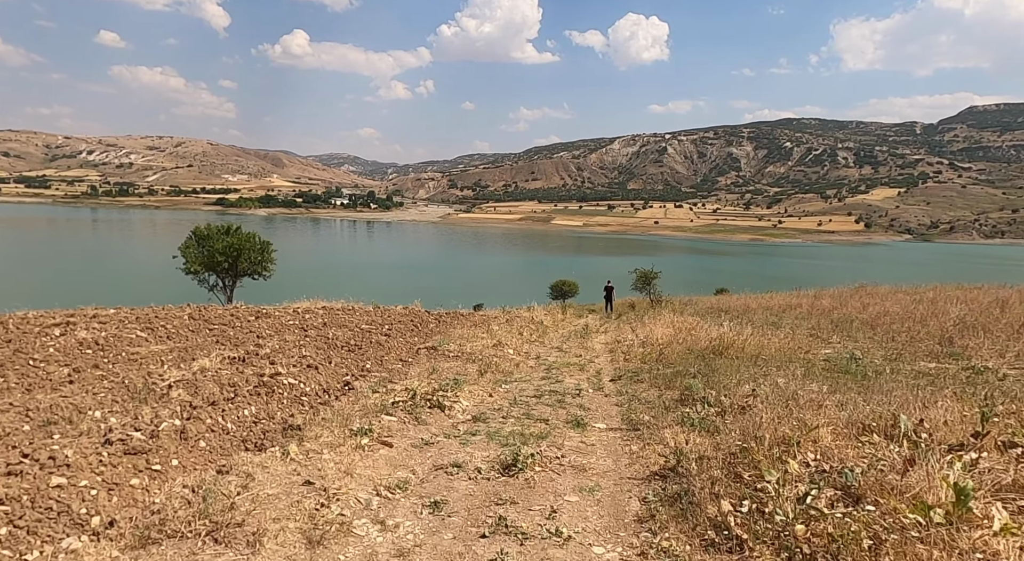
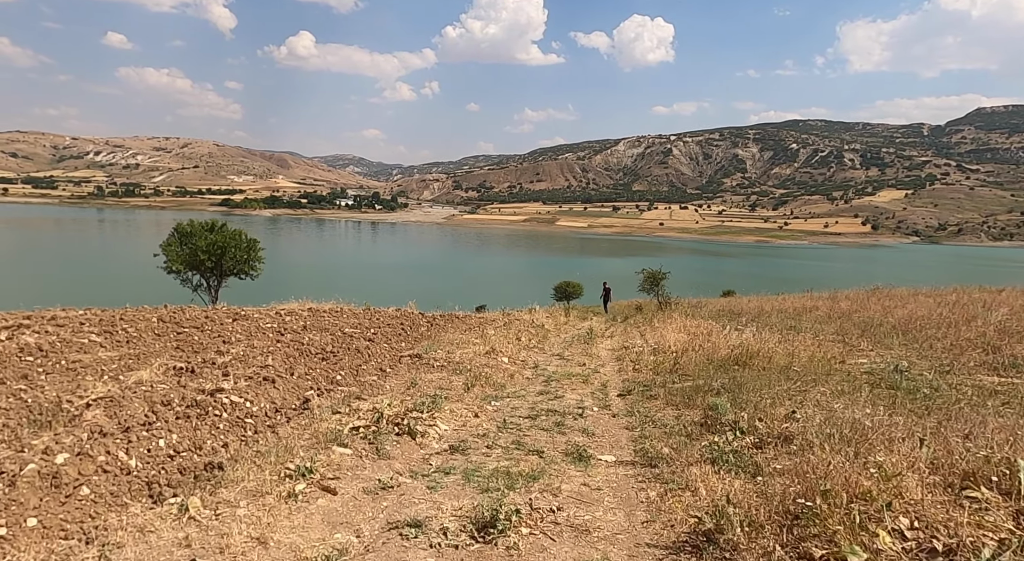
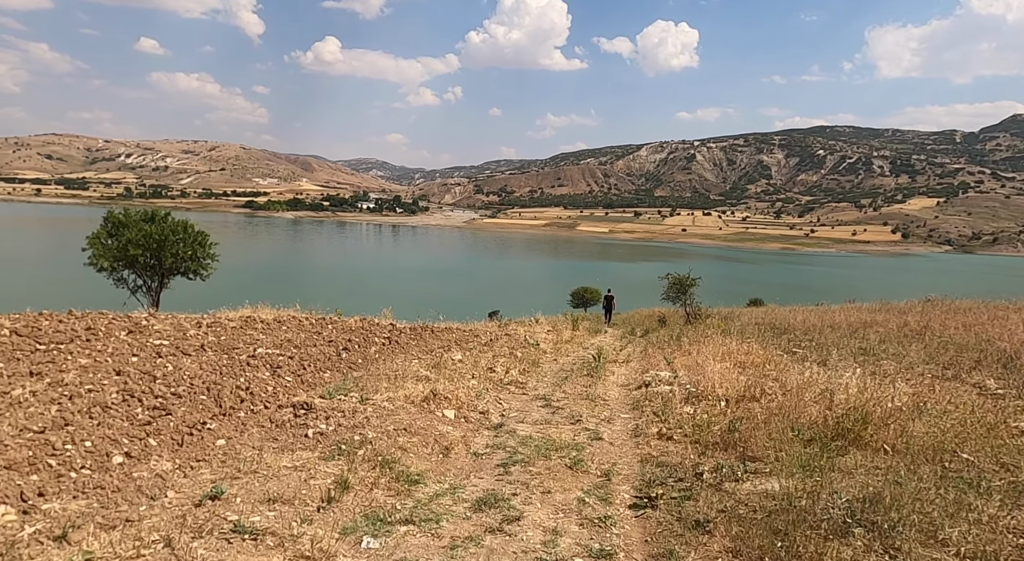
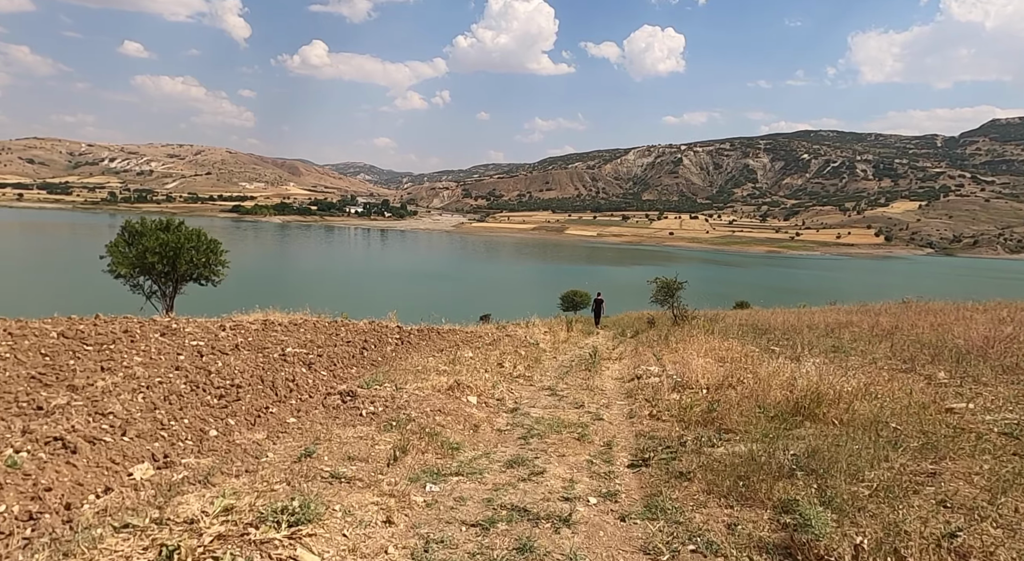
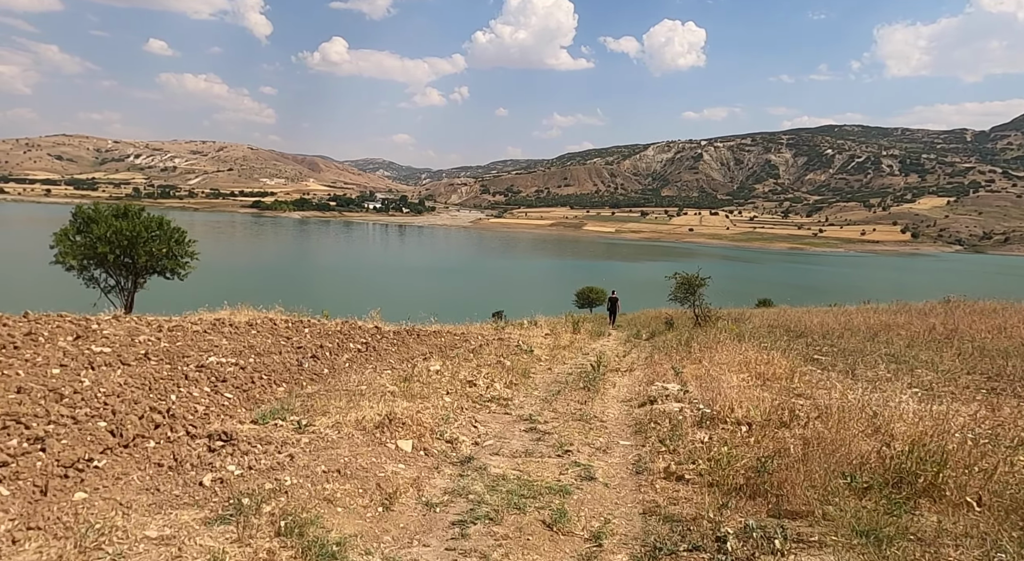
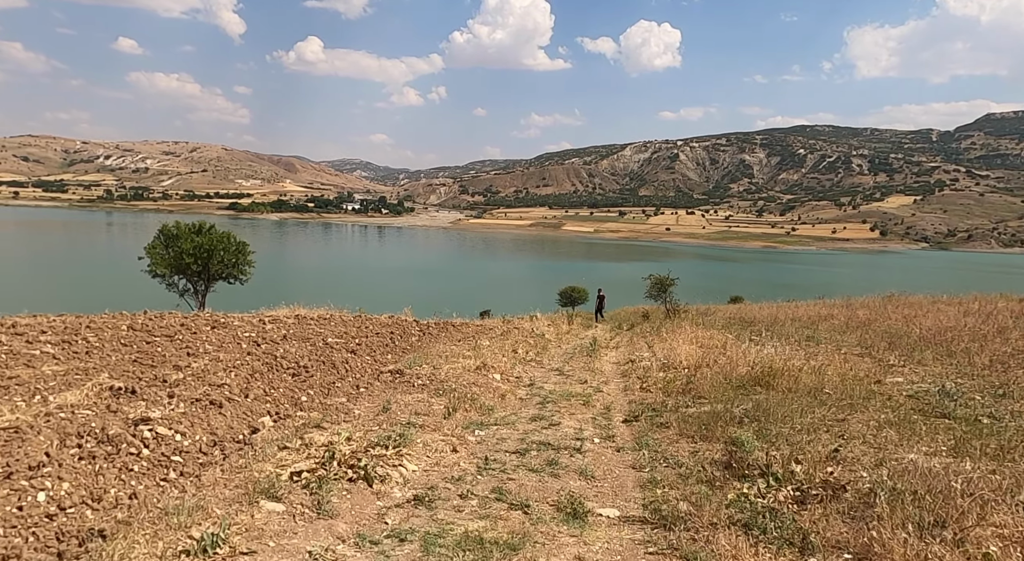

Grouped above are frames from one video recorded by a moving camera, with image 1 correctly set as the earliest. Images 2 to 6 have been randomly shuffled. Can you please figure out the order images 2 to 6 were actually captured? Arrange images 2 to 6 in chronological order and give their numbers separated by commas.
2, 6, 4, 3, 5
